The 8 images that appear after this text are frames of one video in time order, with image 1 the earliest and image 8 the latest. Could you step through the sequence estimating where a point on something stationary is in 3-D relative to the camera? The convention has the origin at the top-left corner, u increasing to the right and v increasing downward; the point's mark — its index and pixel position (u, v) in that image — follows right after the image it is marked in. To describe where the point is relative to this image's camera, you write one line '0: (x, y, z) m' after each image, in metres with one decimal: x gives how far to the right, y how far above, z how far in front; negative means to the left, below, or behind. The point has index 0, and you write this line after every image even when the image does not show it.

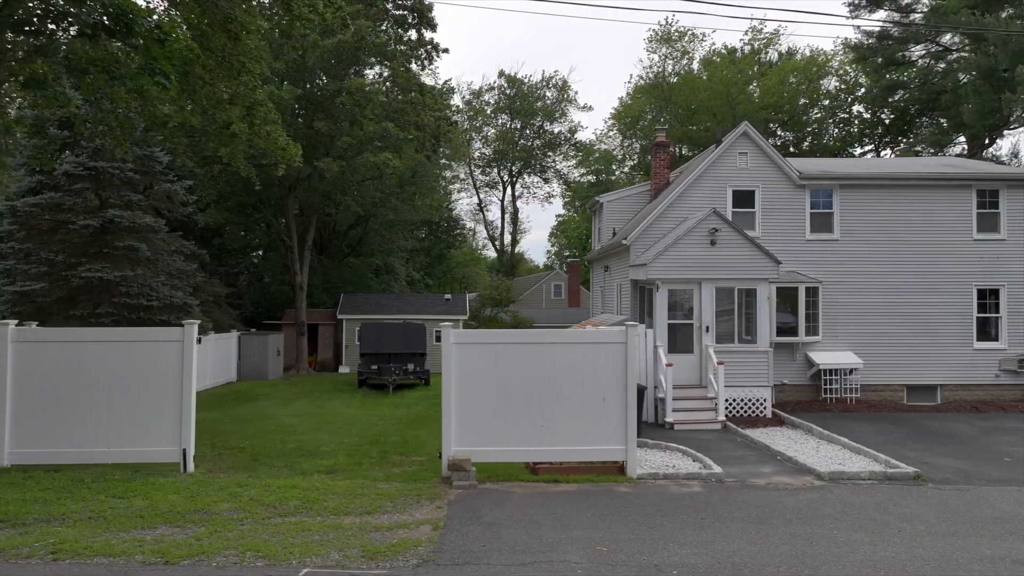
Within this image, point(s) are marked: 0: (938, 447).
0: (+7.2, -2.7, +13.1) m
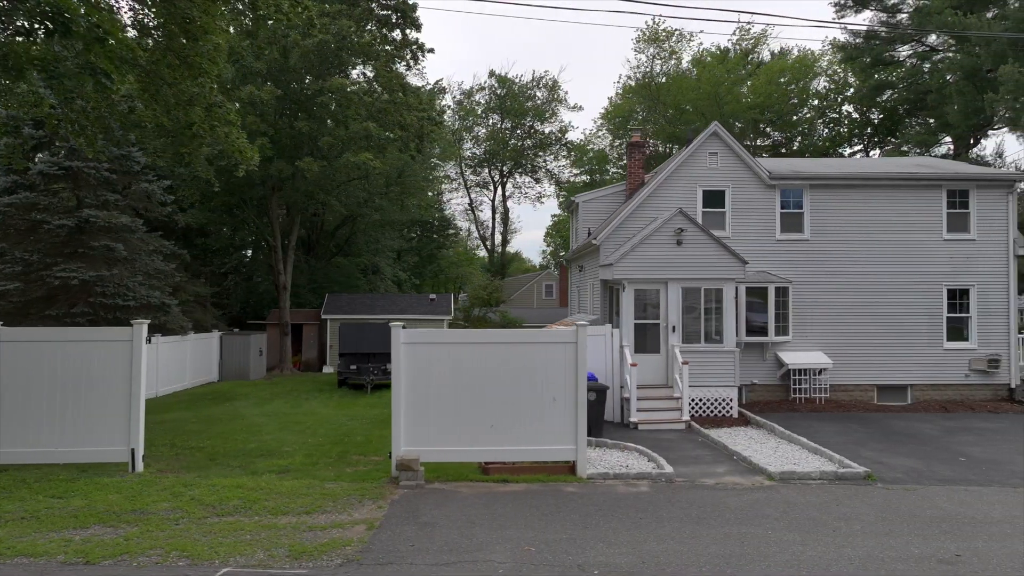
0: (+6.5, -2.7, +13.1) m
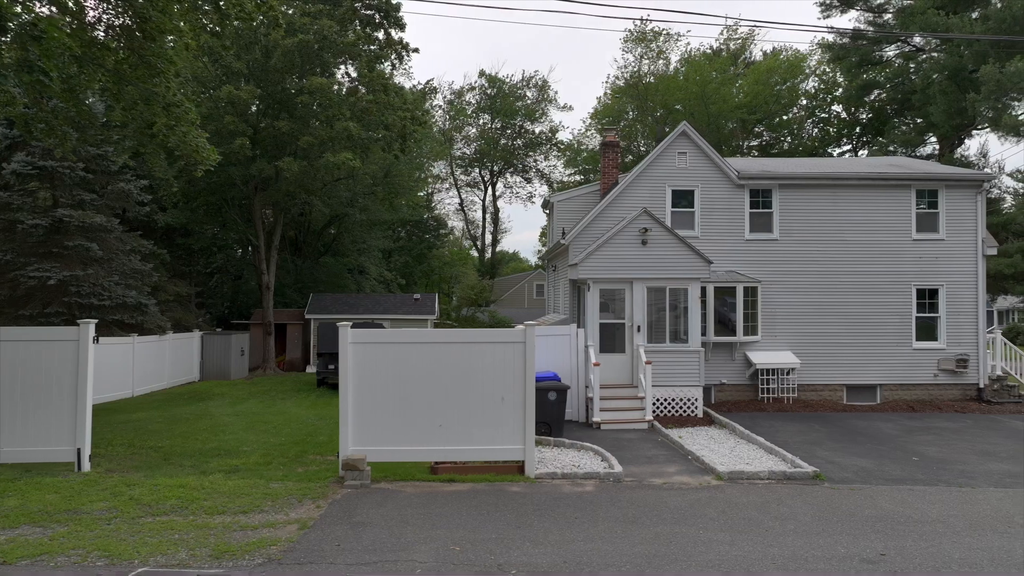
0: (+5.8, -2.7, +13.1) m
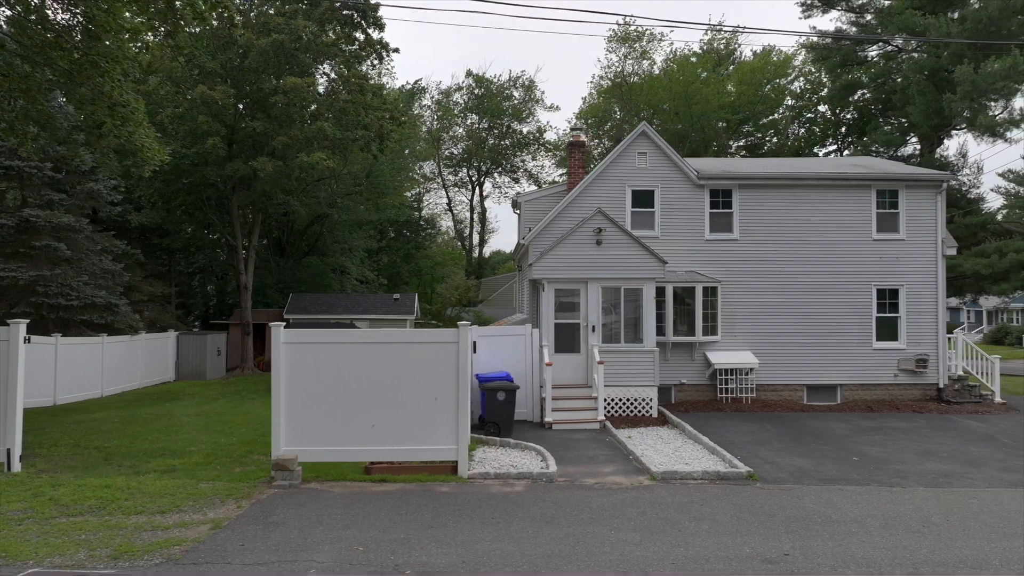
0: (+4.9, -2.7, +13.1) m
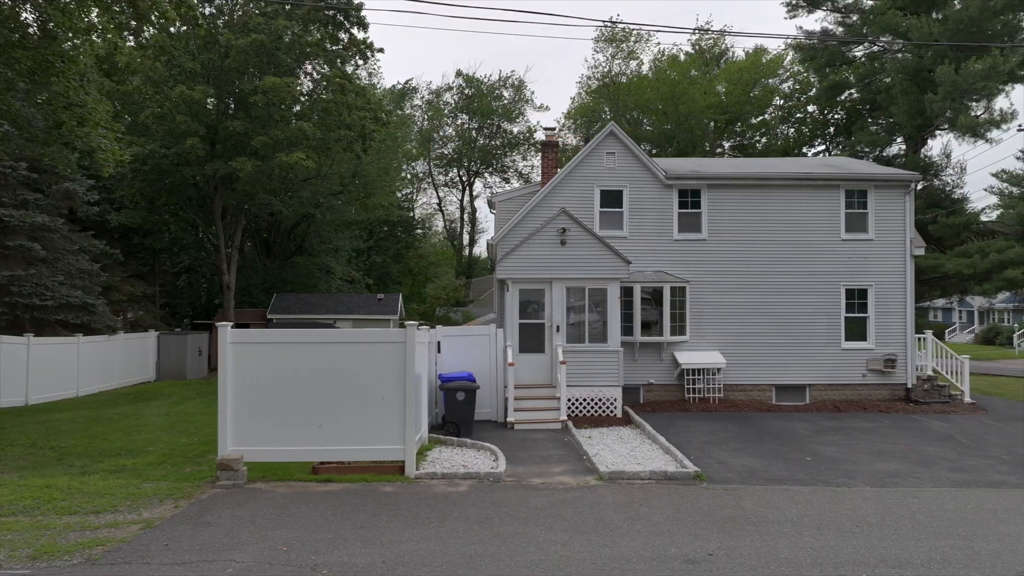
0: (+4.1, -2.7, +13.1) m
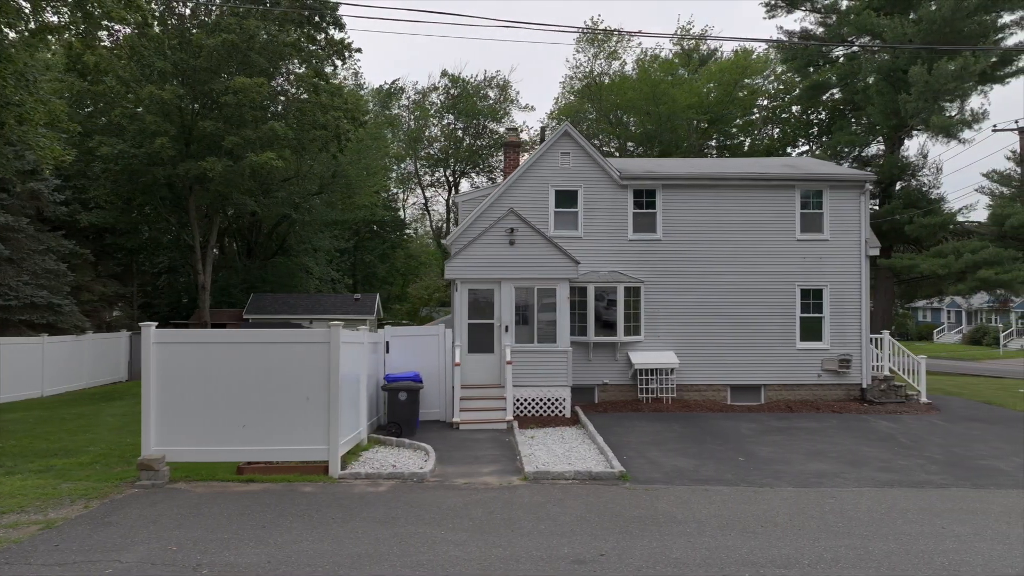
0: (+3.0, -2.7, +13.1) m
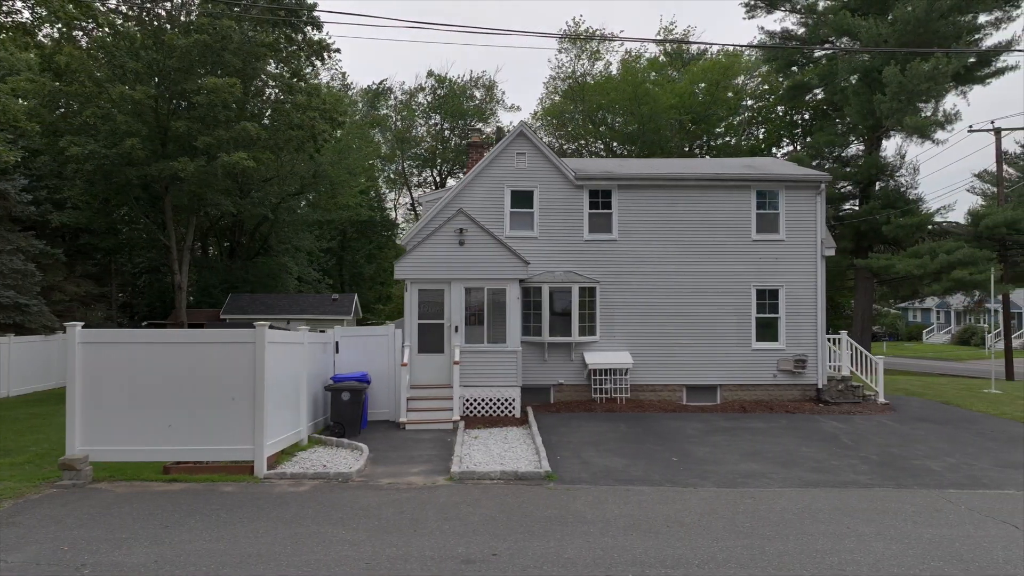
0: (+2.0, -2.7, +13.1) m
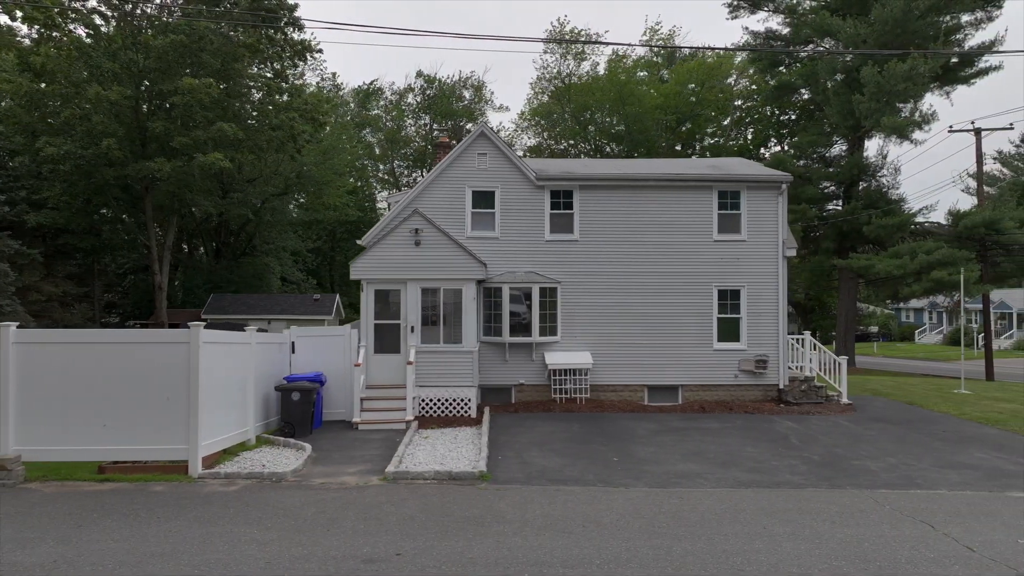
0: (+1.0, -2.7, +13.1) m
